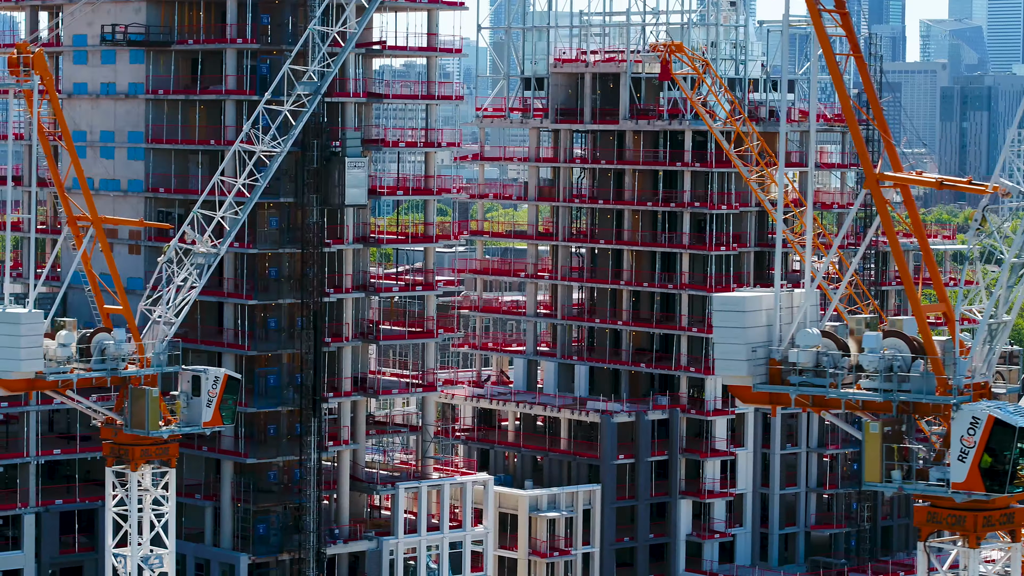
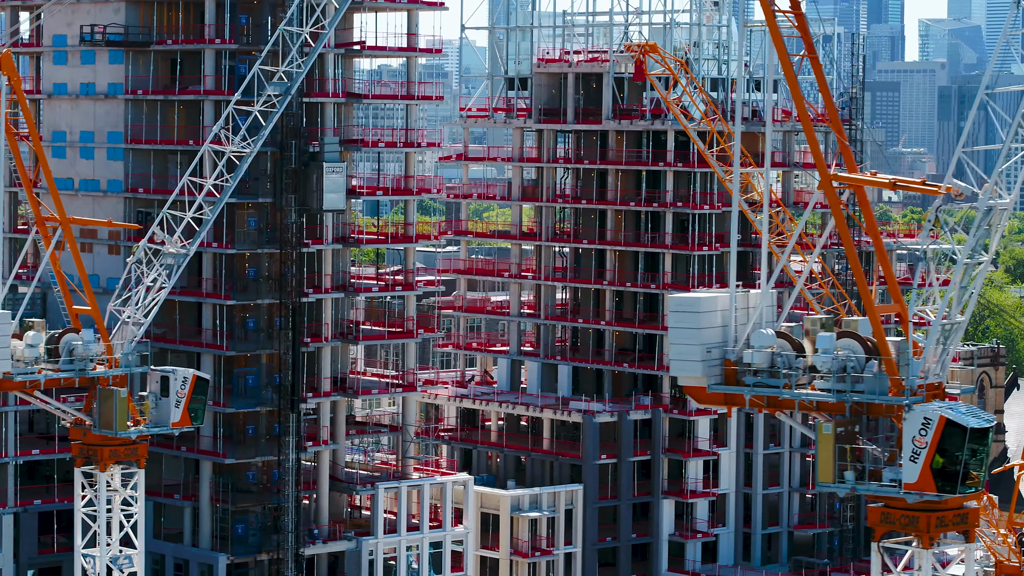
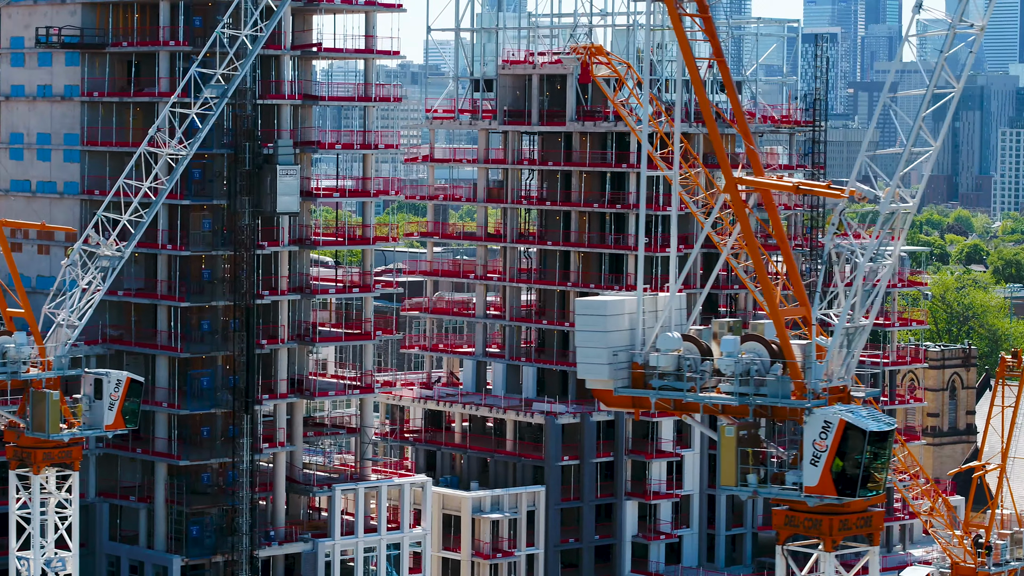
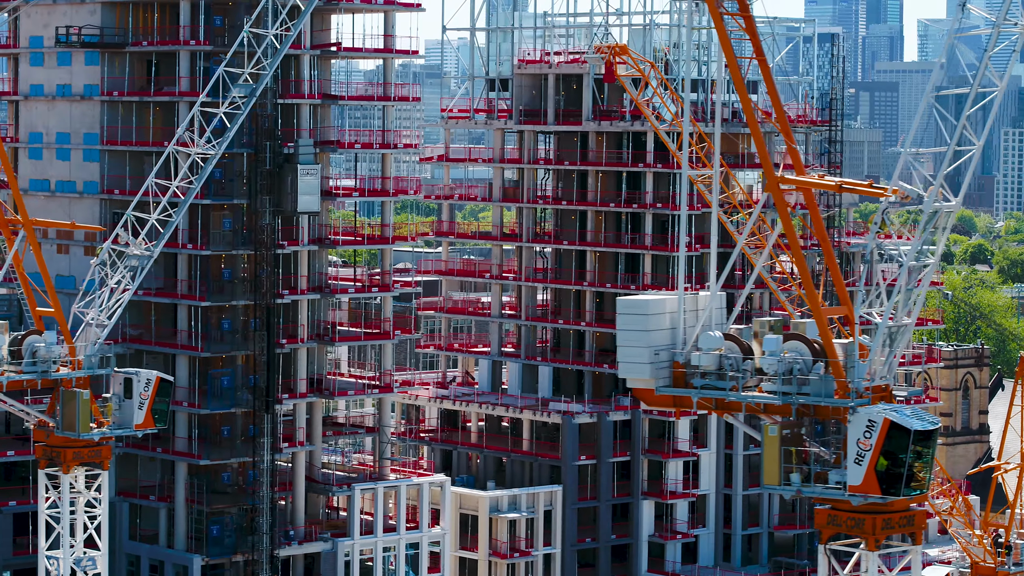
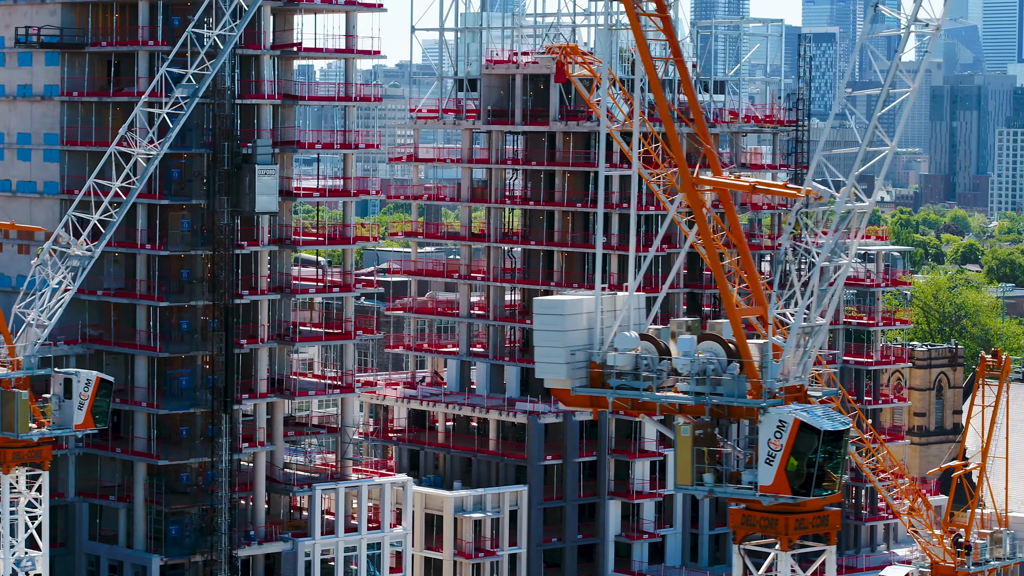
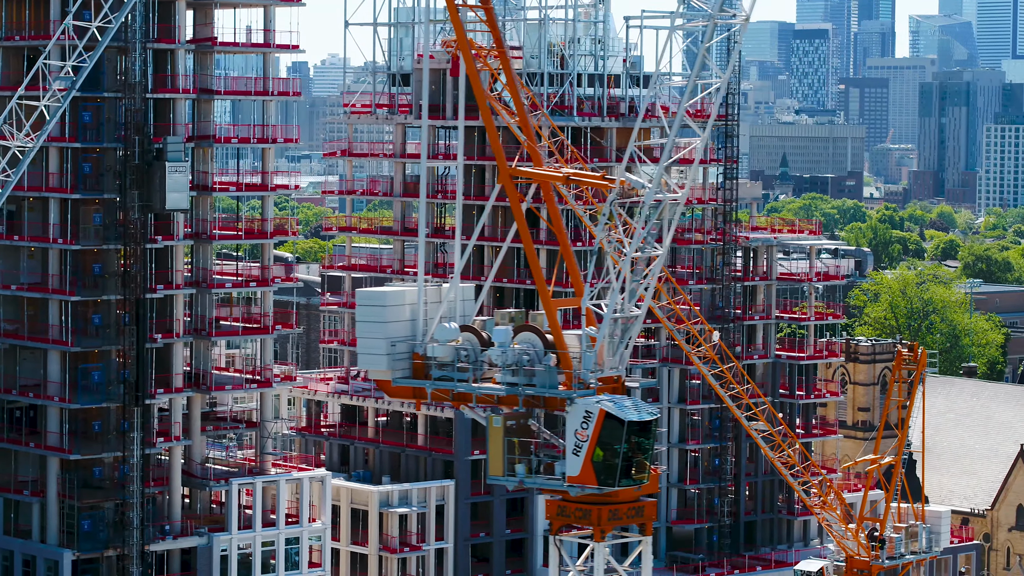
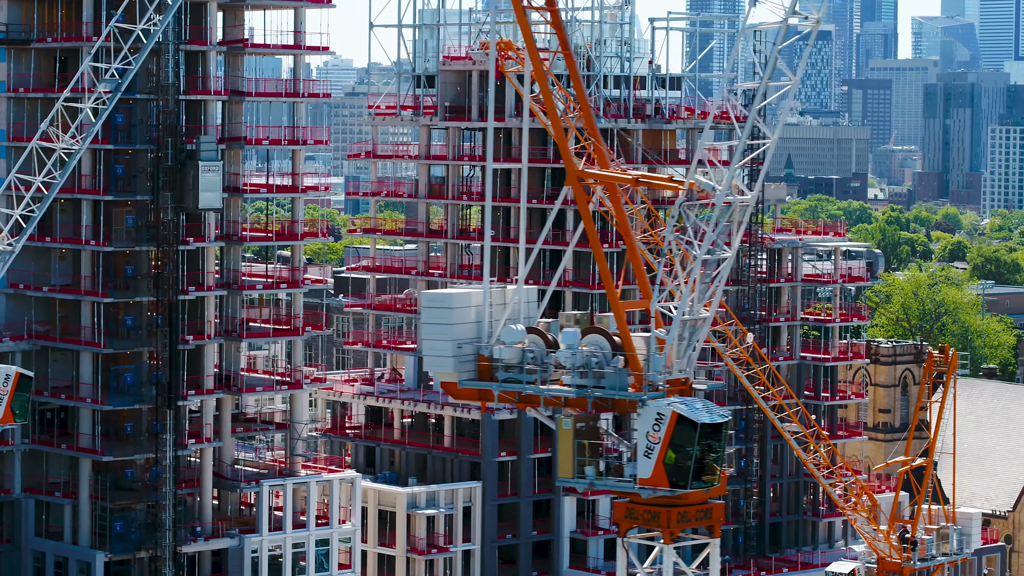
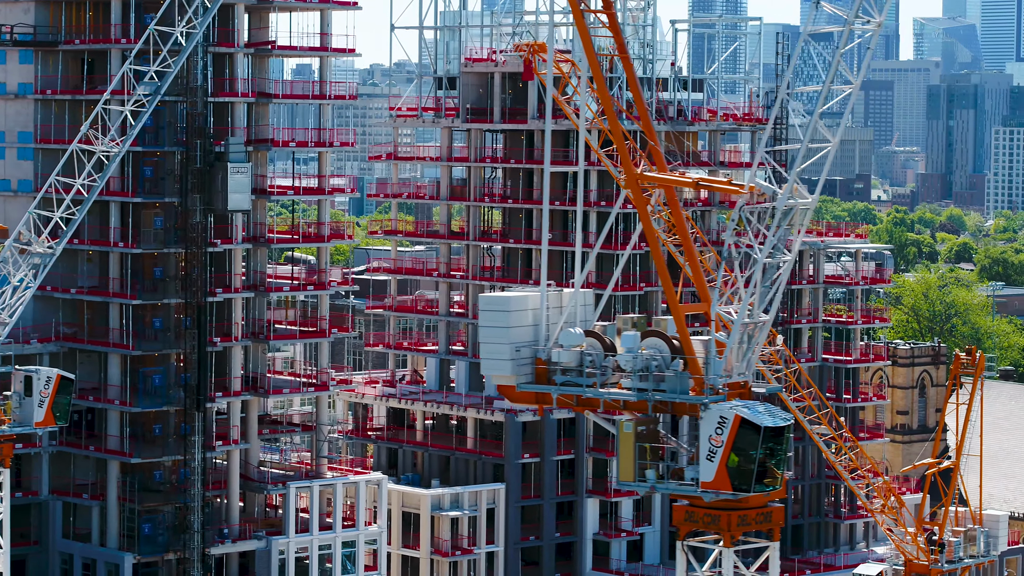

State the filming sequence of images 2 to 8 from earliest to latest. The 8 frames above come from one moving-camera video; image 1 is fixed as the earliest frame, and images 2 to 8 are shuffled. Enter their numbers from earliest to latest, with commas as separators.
2, 4, 3, 5, 8, 7, 6
